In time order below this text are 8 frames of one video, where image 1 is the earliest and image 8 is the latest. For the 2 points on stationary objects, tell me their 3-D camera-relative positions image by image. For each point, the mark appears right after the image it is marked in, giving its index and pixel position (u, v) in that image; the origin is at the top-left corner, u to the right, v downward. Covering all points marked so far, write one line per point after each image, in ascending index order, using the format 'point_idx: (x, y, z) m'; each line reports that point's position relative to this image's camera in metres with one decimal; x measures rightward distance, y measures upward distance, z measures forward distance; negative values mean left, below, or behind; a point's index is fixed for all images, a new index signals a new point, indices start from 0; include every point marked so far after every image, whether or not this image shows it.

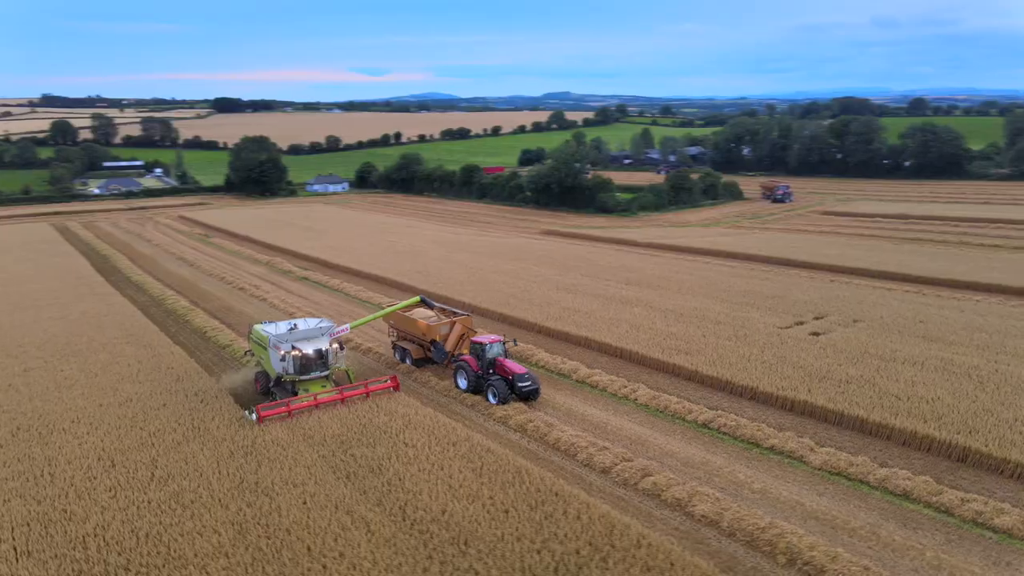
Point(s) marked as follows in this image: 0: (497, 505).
0: (-0.1, -3.1, +10.5) m
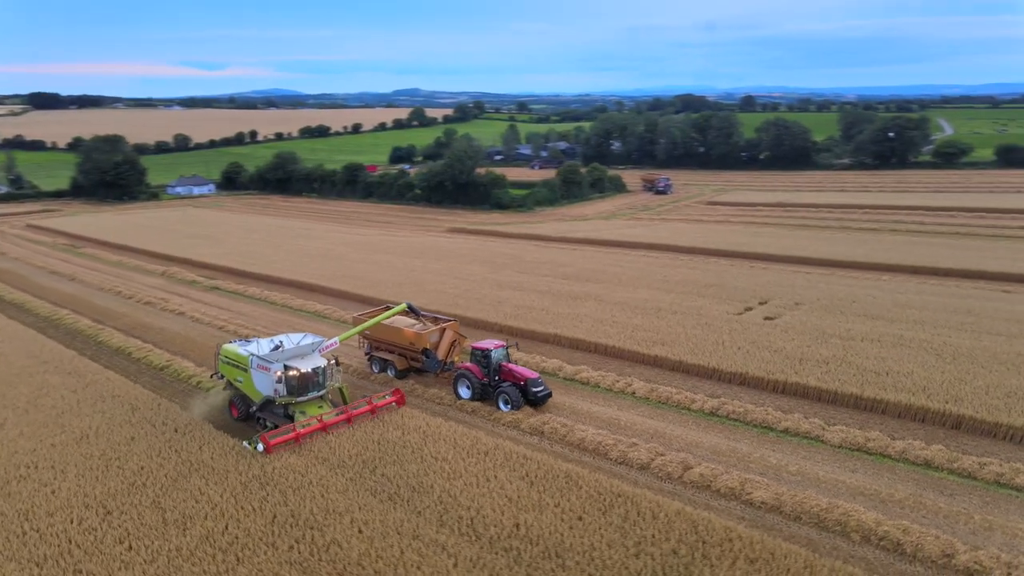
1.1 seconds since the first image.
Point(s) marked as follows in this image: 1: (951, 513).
0: (+0.8, -3.1, +10.1) m
1: (+6.2, -3.2, +10.3) m
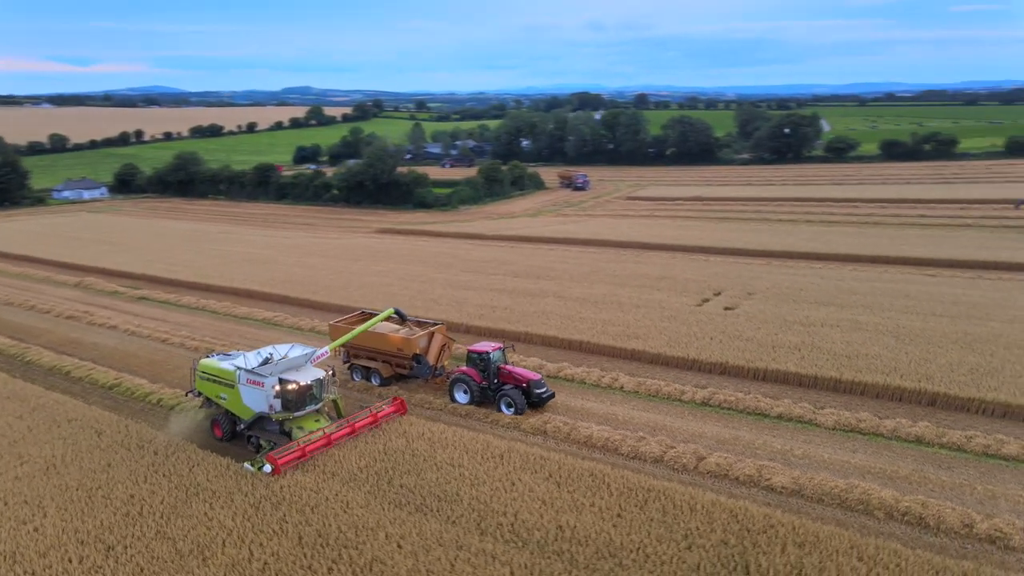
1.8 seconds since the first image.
0: (+1.3, -3.1, +10.1) m
1: (+6.6, -3.0, +10.9) m
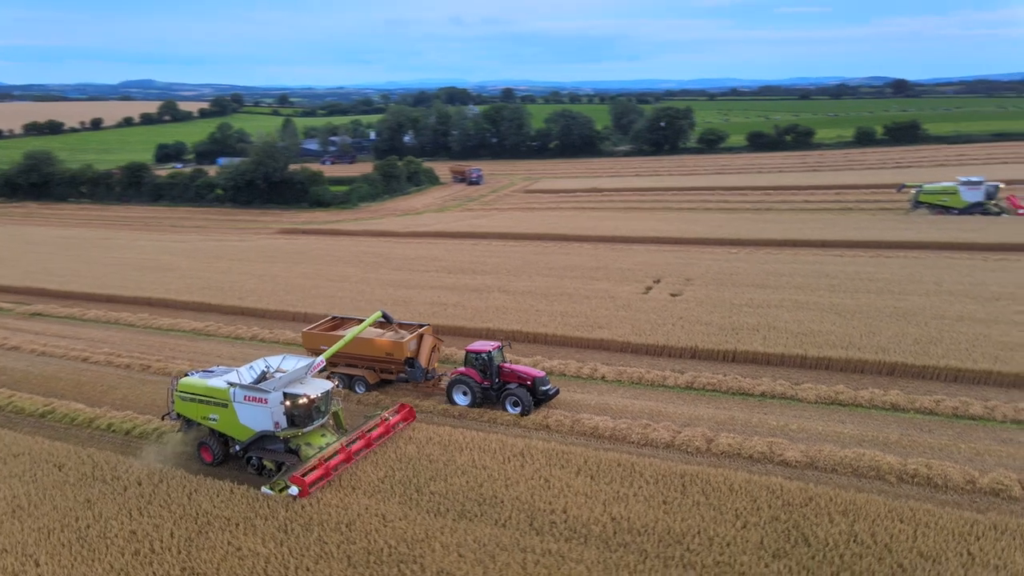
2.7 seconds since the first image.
0: (+2.0, -2.9, +10.2) m
1: (+7.0, -2.6, +11.9) m
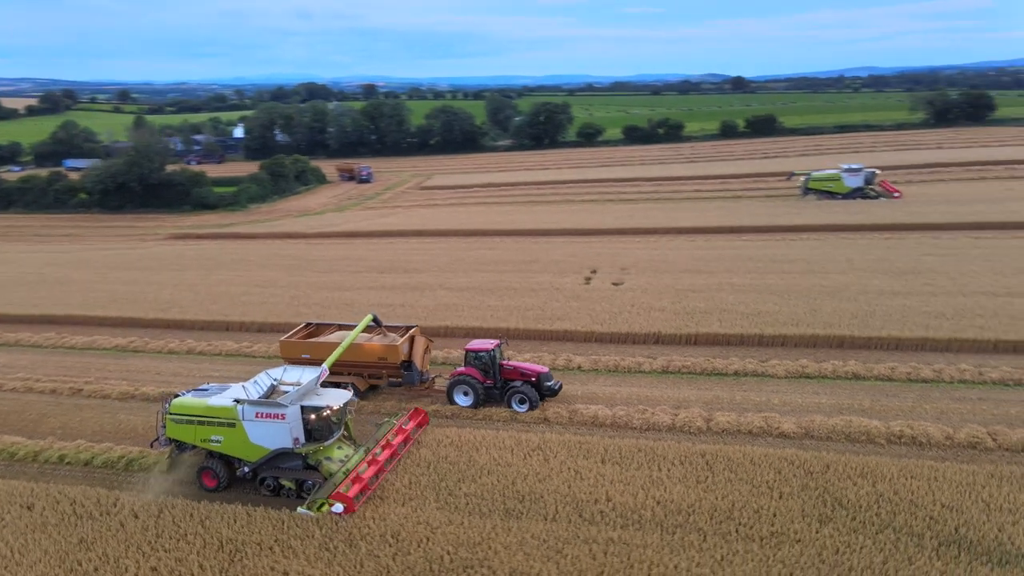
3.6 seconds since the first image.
0: (+2.5, -2.8, +10.6) m
1: (+7.2, -2.2, +13.1) m
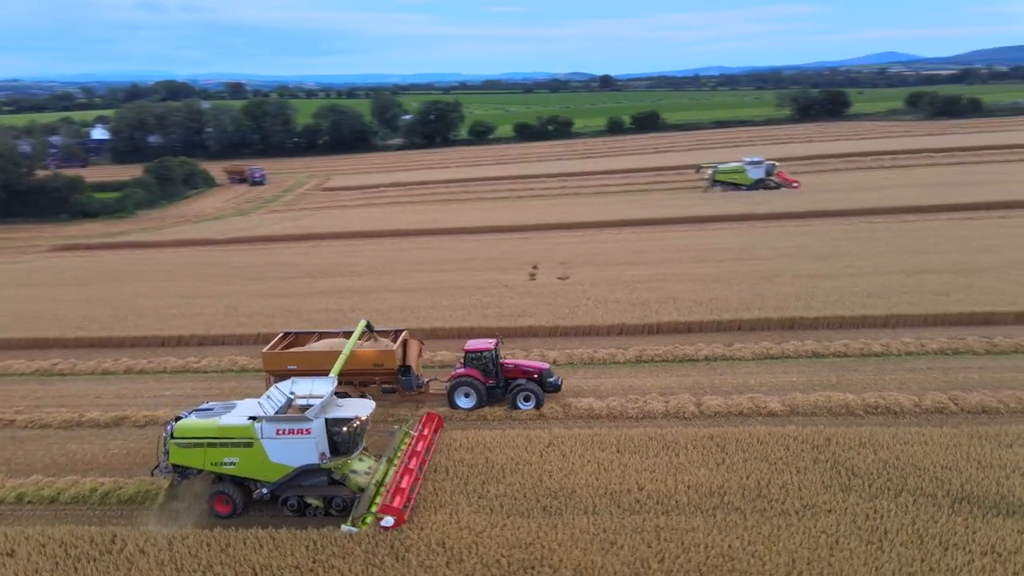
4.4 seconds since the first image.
0: (+2.9, -2.6, +10.9) m
1: (+7.0, -1.8, +14.2) m
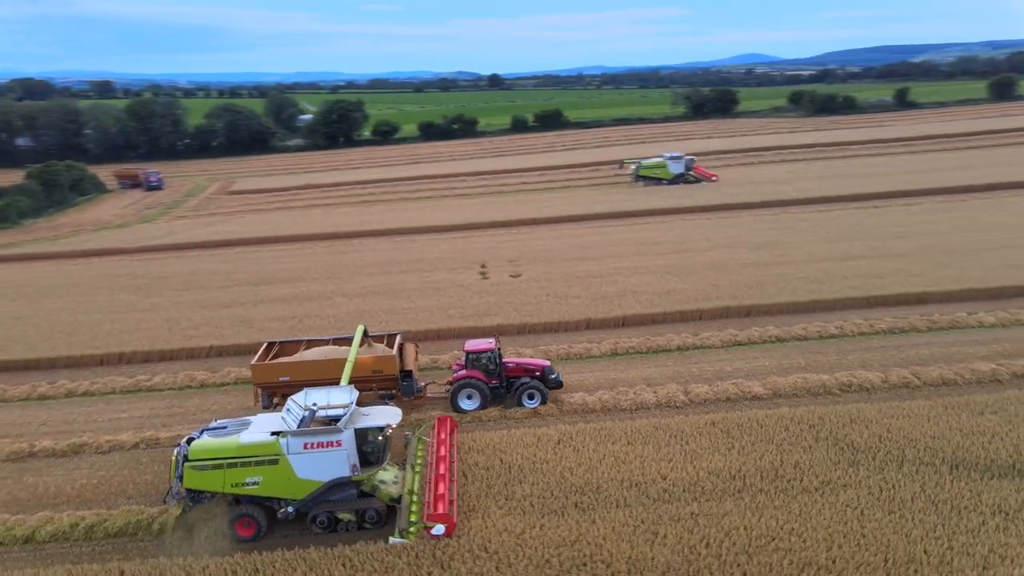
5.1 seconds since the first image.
0: (+3.2, -2.5, +11.3) m
1: (+6.8, -1.5, +15.1) m
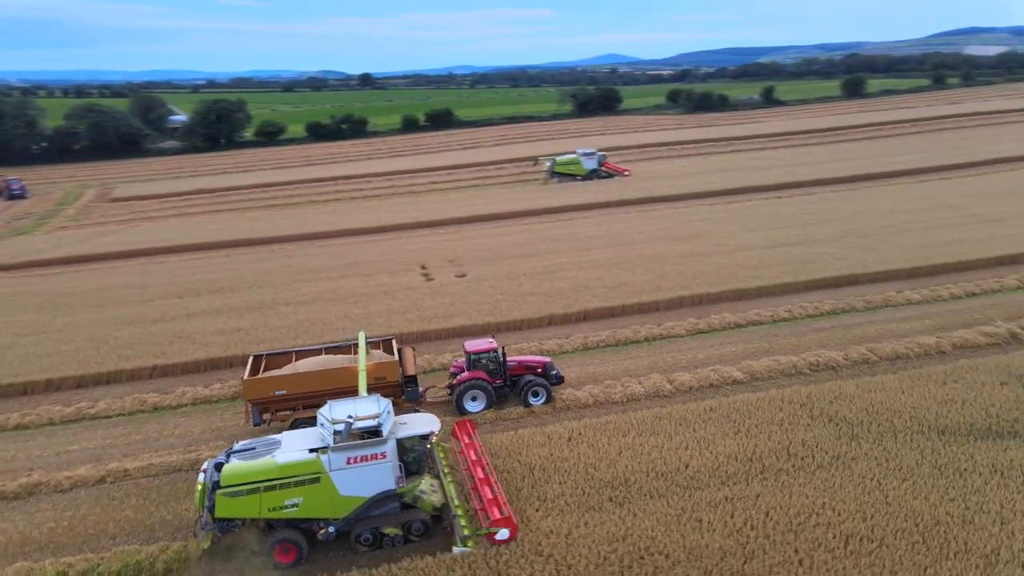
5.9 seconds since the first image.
0: (+3.4, -2.3, +11.7) m
1: (+6.3, -1.2, +16.0) m
